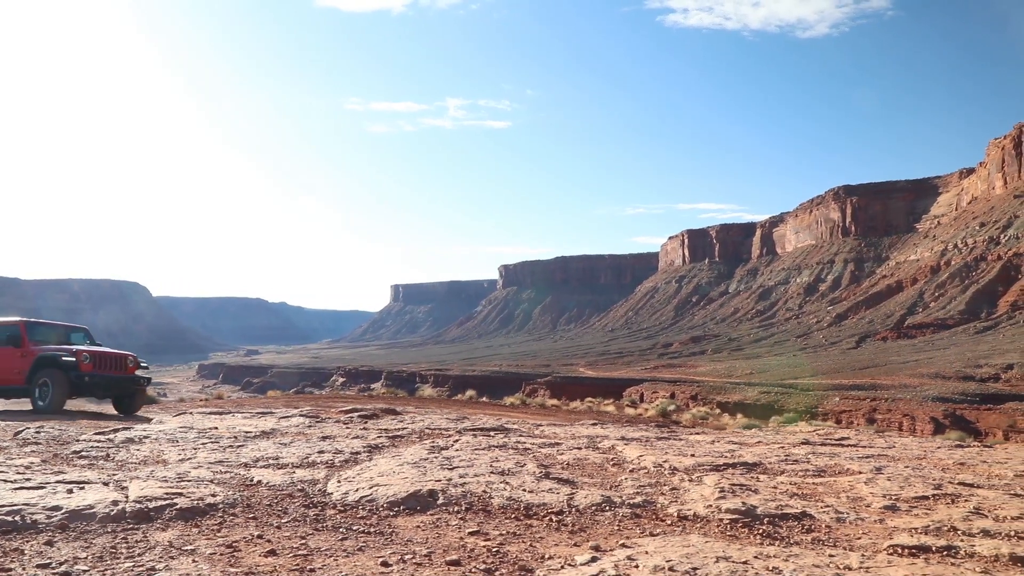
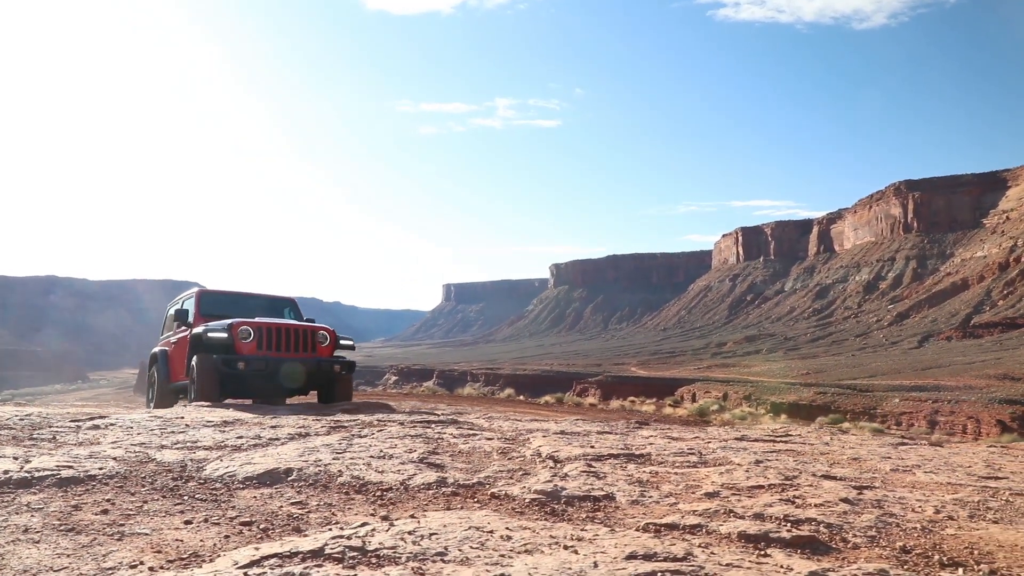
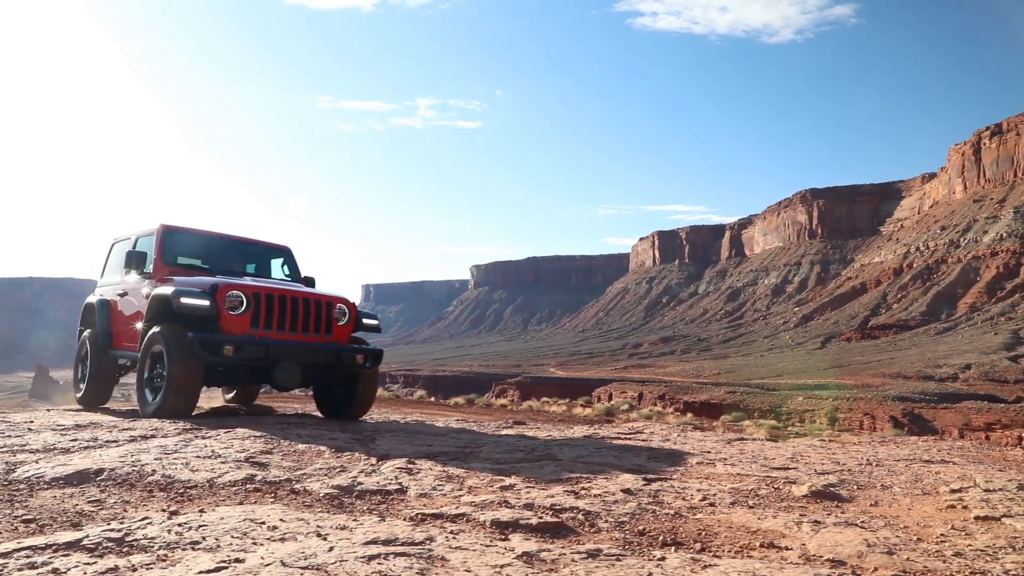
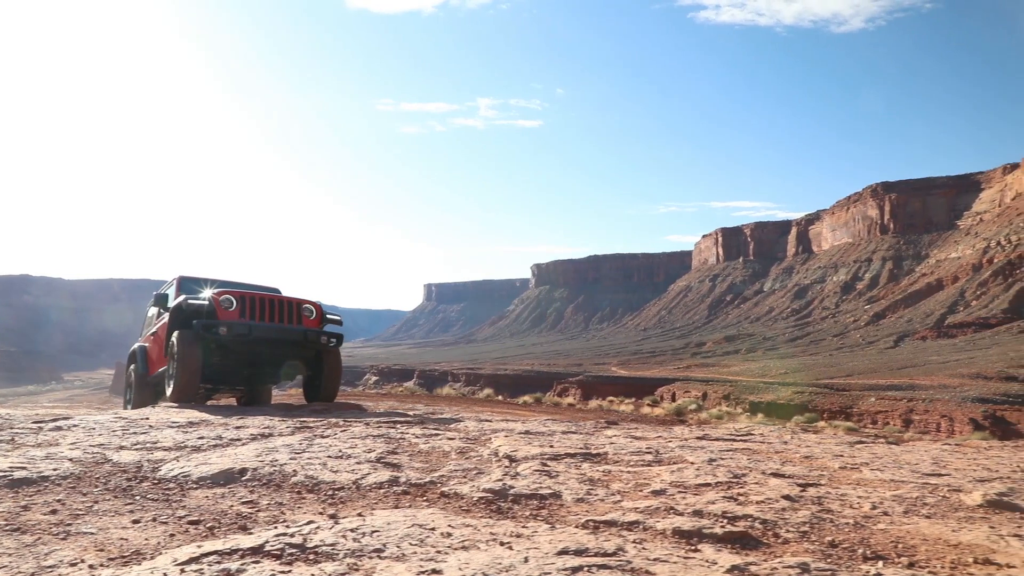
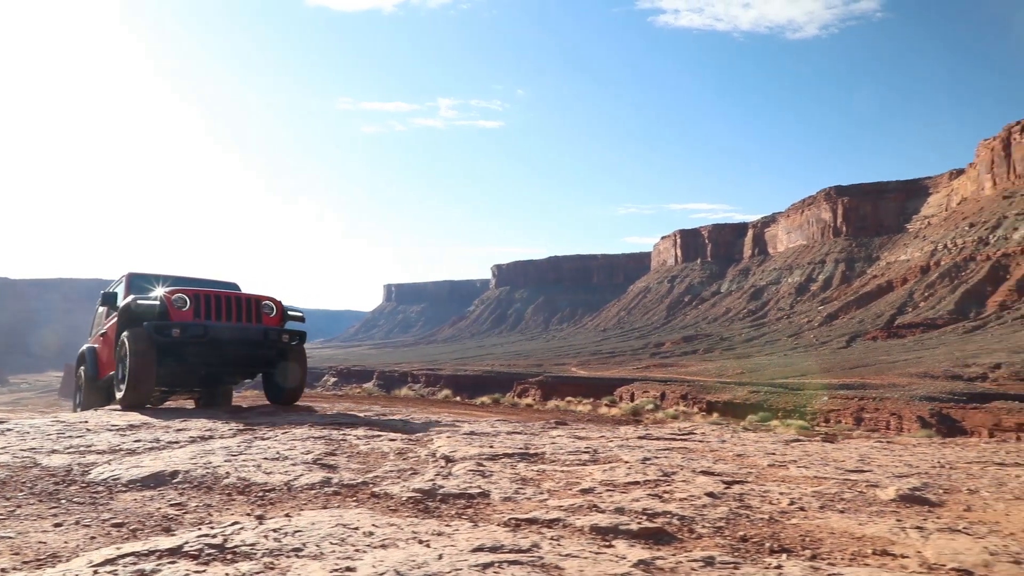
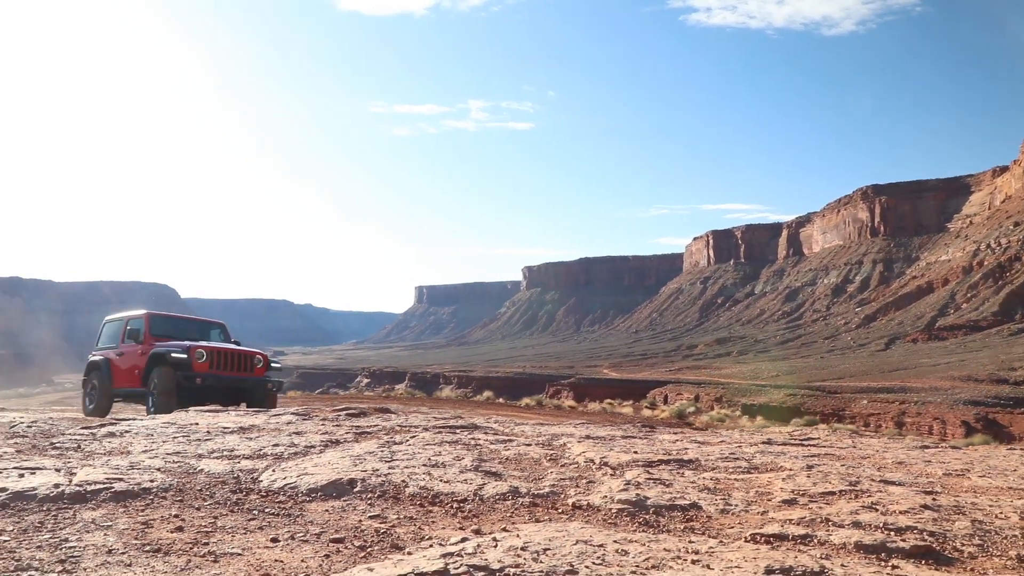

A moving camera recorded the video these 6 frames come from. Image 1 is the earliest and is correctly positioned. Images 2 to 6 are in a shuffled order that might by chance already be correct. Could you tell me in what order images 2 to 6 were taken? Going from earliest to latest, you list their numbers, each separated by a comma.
6, 2, 4, 5, 3
